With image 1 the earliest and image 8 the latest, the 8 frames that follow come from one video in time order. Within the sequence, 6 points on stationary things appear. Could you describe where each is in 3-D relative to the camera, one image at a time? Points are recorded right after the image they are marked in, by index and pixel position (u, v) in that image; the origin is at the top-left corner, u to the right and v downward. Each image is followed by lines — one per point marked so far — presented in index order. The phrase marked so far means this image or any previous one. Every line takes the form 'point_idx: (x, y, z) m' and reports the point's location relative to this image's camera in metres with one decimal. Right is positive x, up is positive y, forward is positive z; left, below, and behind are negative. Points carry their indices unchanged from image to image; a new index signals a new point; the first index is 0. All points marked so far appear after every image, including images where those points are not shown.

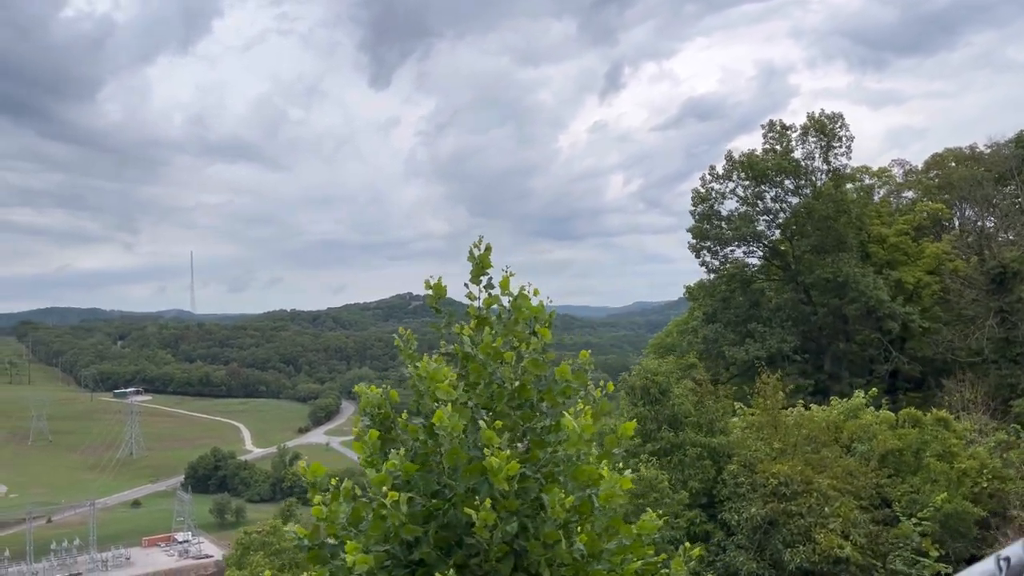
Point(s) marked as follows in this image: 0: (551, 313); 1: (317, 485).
0: (+0.2, -0.1, +4.0) m
1: (-0.8, -0.9, +3.5) m
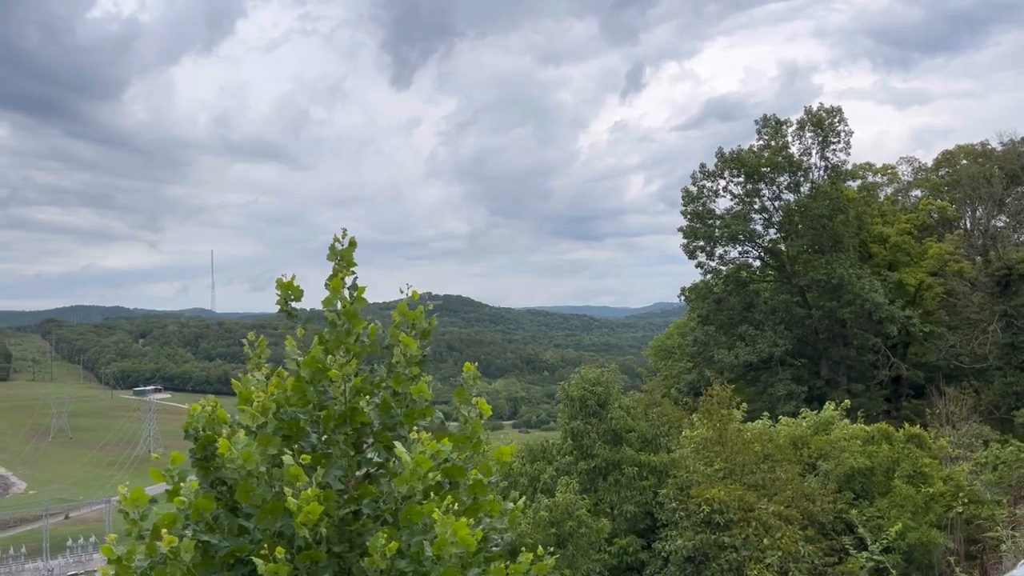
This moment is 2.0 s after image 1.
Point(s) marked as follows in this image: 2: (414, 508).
0: (-0.4, -0.1, +3.4) m
1: (-1.4, -0.9, +3.0) m
2: (-0.4, -0.8, +2.7) m
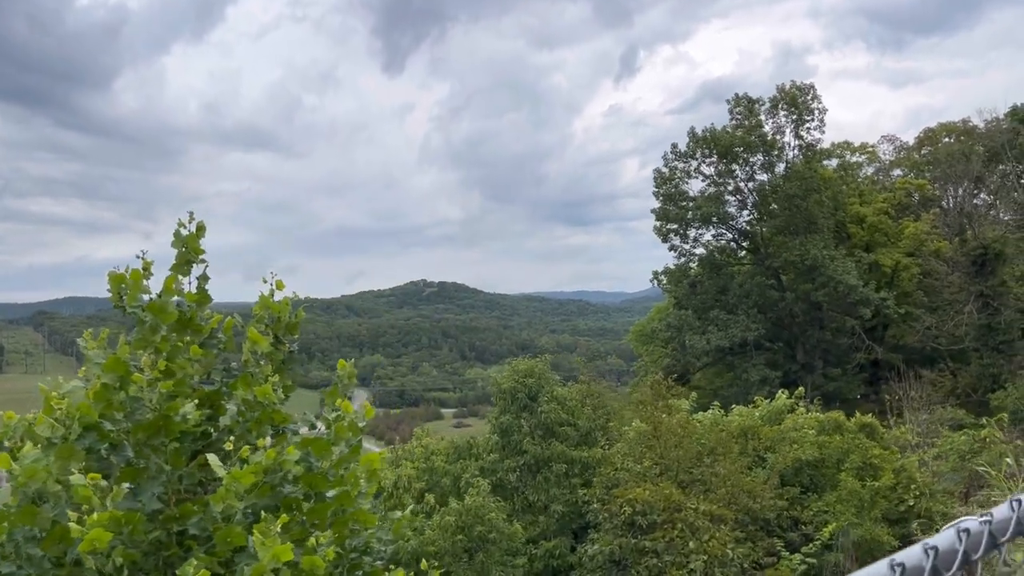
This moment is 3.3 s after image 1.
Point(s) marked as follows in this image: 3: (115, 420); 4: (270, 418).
0: (-0.9, -0.1, +3.1) m
1: (-1.9, -0.9, +2.7) m
2: (-0.8, -0.7, +2.4) m
3: (-1.2, -0.4, +2.5) m
4: (-0.9, -0.5, +2.8) m
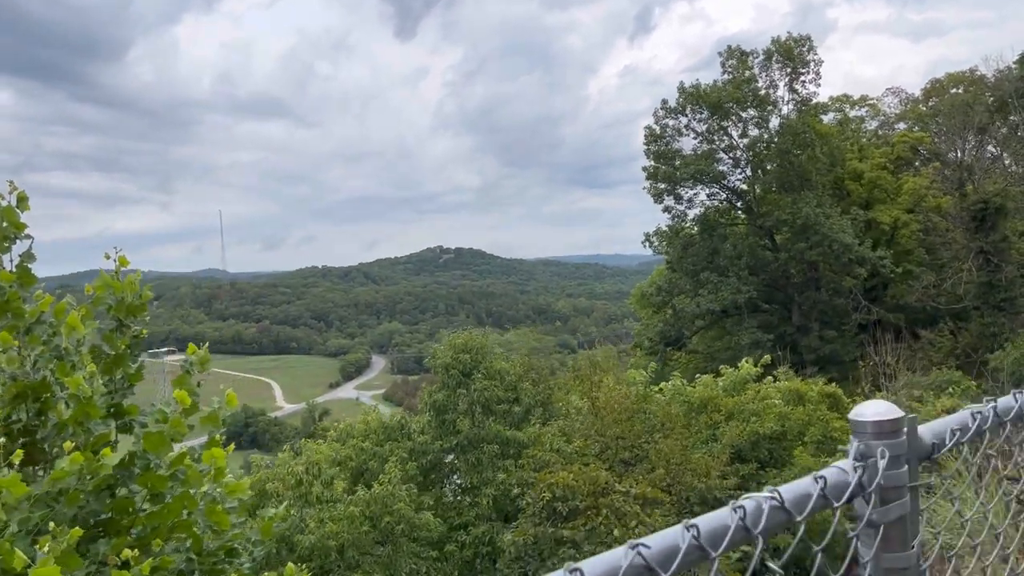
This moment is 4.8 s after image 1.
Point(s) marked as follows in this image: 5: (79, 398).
0: (-1.3, 0.0, +2.8) m
1: (-2.4, -0.8, +2.5) m
2: (-1.3, -0.7, +2.1) m
3: (-1.7, -0.4, +2.2) m
4: (-1.3, -0.4, +2.5) m
5: (-1.4, -0.3, +2.5) m
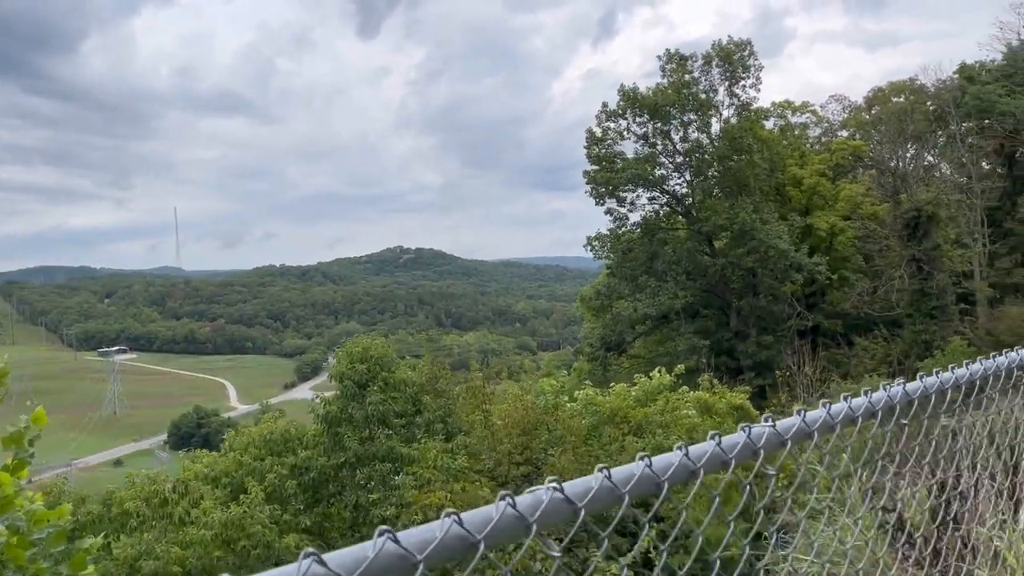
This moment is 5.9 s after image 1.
0: (-1.9, 0.0, +2.5) m
1: (-2.9, -0.8, +2.1) m
2: (-1.8, -0.7, +1.8) m
3: (-2.2, -0.4, +1.8) m
4: (-1.9, -0.4, +2.2) m
5: (-1.9, -0.4, +2.2) m
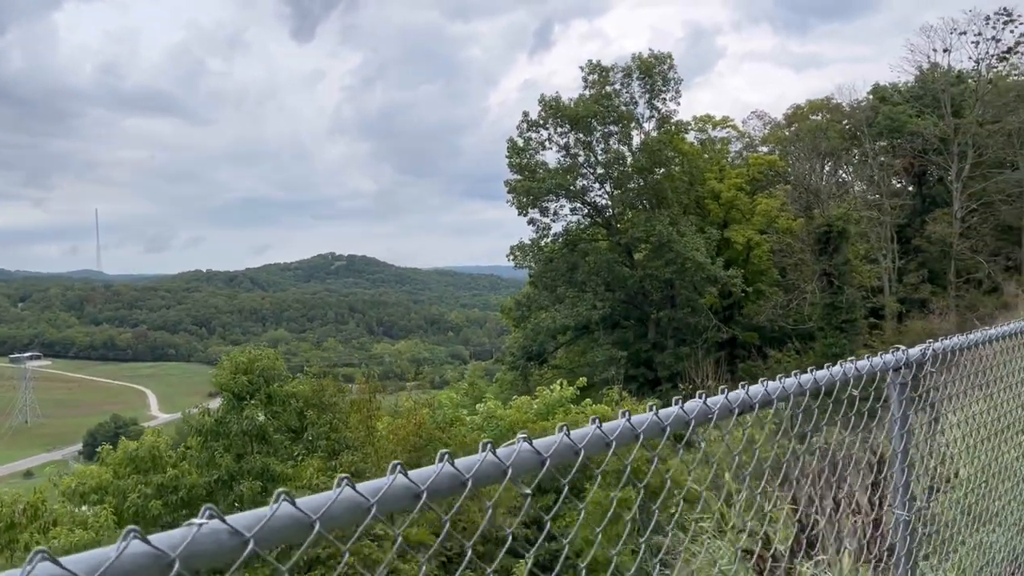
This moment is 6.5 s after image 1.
0: (-2.3, 0.0, +2.1) m
1: (-3.3, -0.8, +1.6) m
2: (-2.2, -0.7, +1.4) m
3: (-2.6, -0.4, +1.4) m
4: (-2.3, -0.4, +1.8) m
5: (-2.3, -0.4, +1.8) m
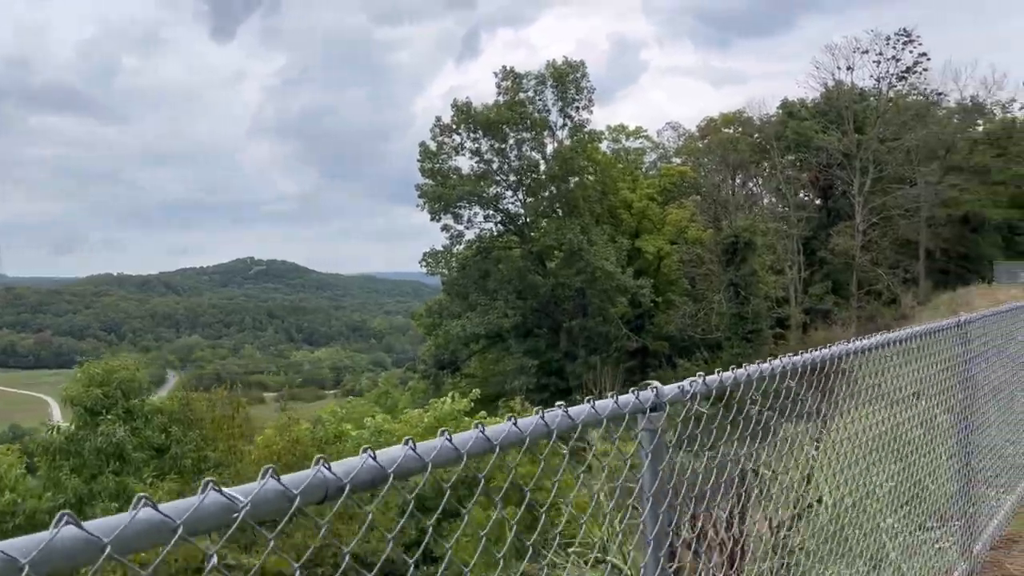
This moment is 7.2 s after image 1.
0: (-2.7, -0.1, +1.6) m
1: (-3.7, -0.8, +1.0) m
2: (-2.6, -0.7, +0.9) m
3: (-3.0, -0.4, +0.9) m
4: (-2.7, -0.4, +1.3) m
5: (-2.7, -0.4, +1.3) m
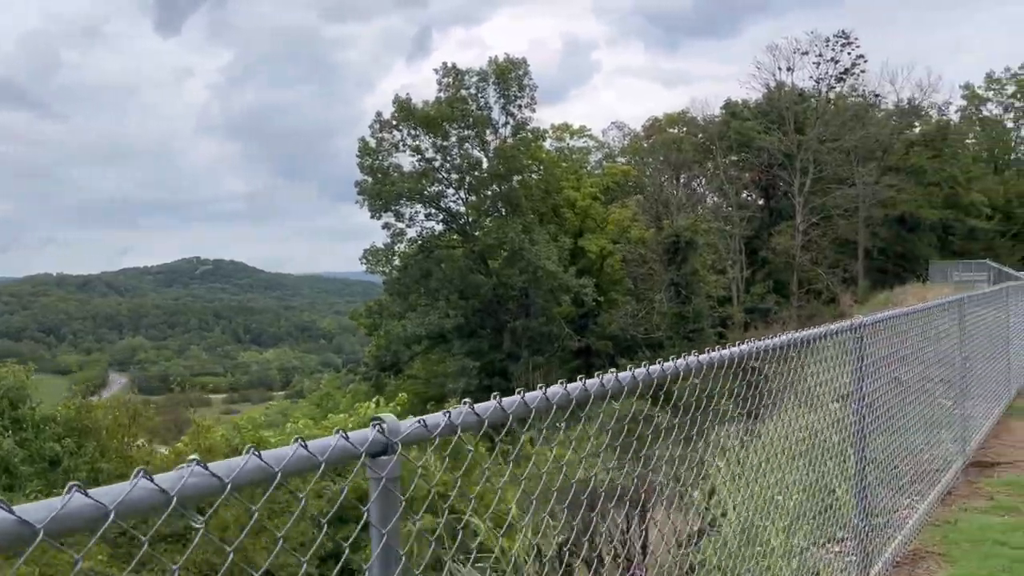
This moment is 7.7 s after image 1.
0: (-3.0, -0.1, +1.2) m
1: (-3.9, -0.8, +0.6) m
2: (-2.8, -0.7, +0.6) m
3: (-3.2, -0.4, +0.5) m
4: (-2.9, -0.5, +1.0) m
5: (-2.9, -0.4, +0.9) m
